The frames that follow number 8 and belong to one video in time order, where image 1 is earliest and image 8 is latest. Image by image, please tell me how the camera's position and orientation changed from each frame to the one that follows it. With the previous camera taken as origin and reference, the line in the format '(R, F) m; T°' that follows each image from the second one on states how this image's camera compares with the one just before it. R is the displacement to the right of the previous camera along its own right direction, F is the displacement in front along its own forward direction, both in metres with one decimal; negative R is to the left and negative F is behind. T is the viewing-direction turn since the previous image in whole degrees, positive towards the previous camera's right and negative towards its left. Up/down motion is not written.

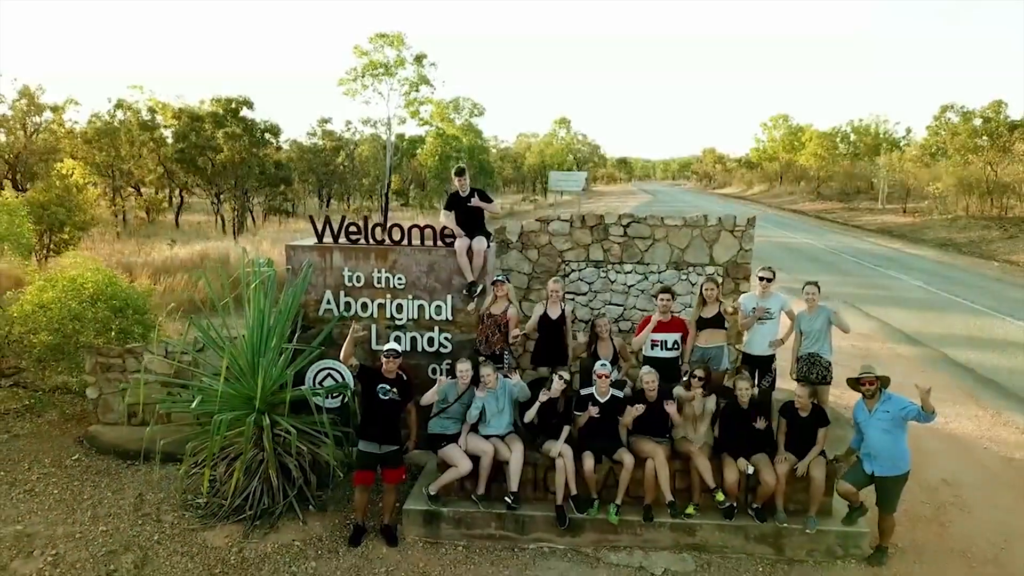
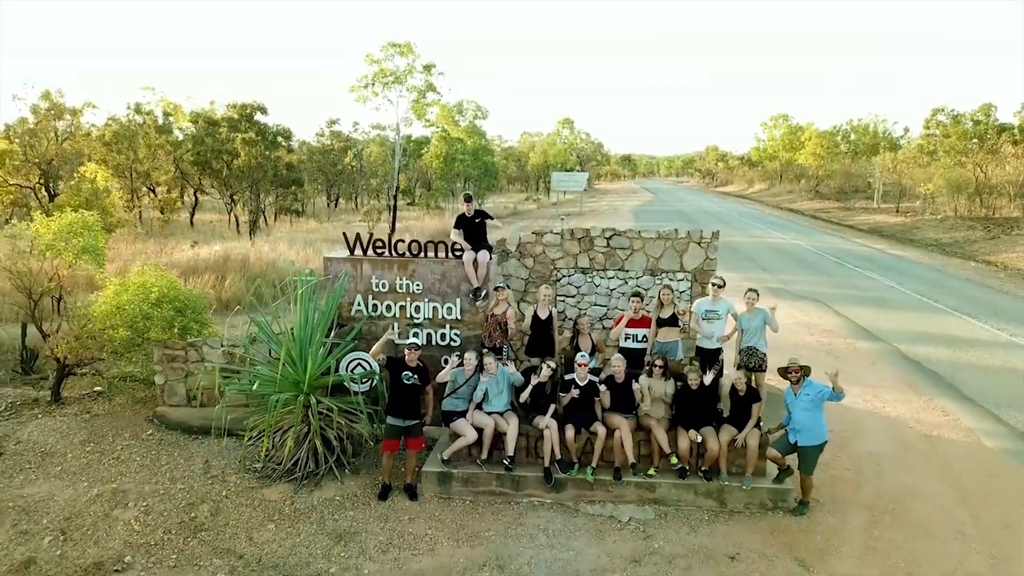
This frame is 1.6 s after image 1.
(+0.1, -1.1) m; 0°
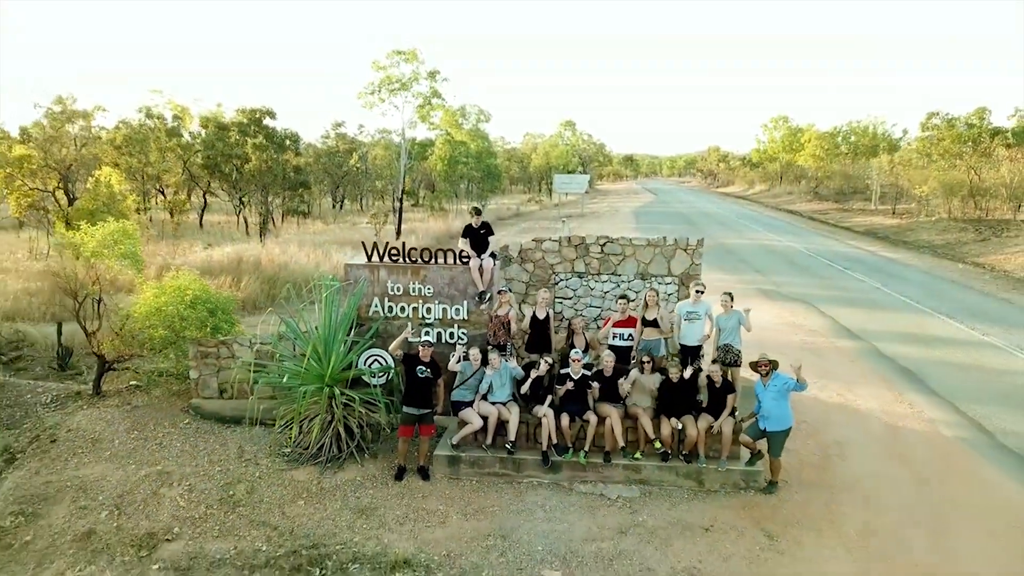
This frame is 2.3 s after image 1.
(0.0, -0.7) m; 0°
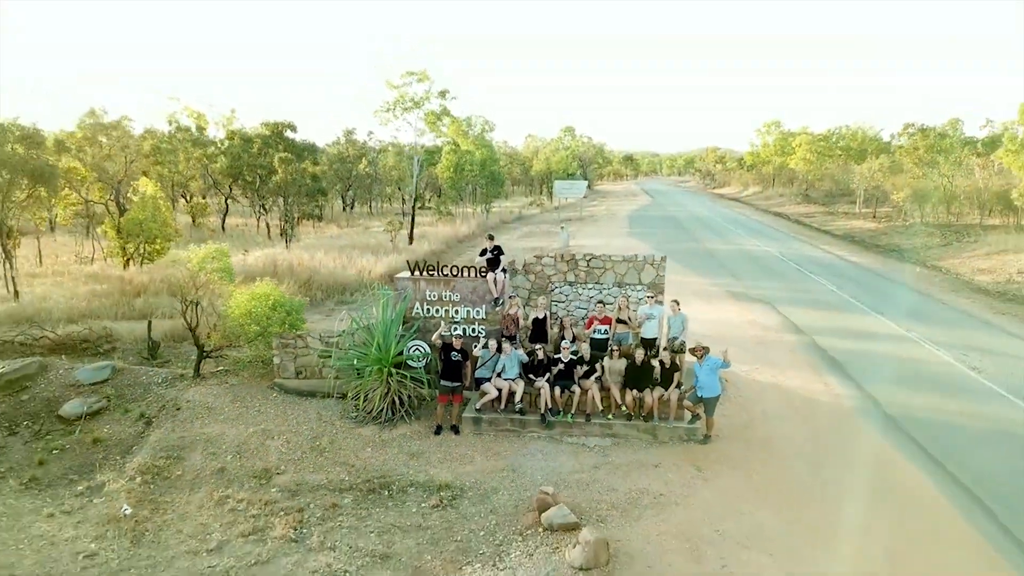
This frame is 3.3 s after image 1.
(-0.1, -2.4) m; 0°
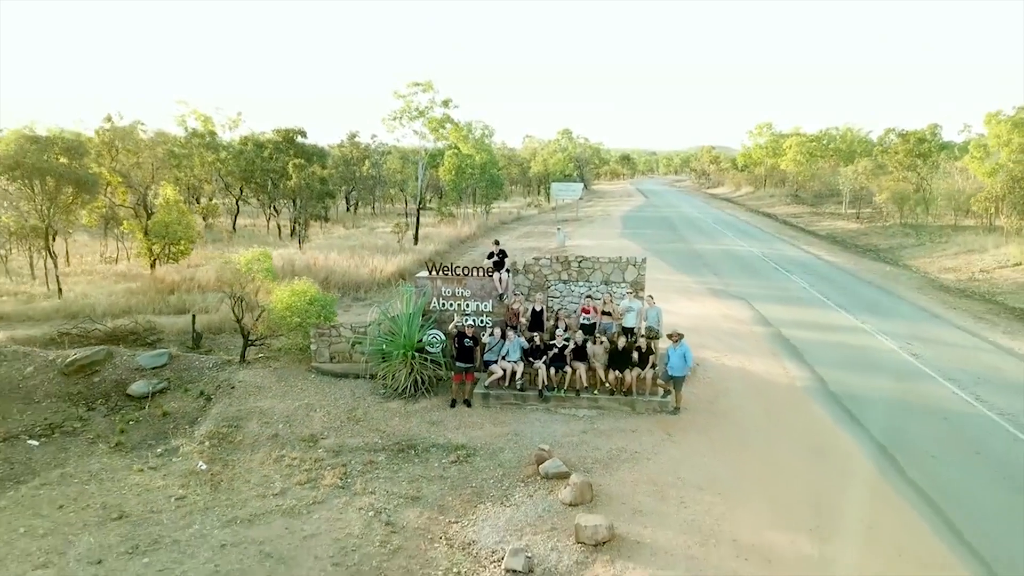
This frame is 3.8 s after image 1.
(-0.1, -1.8) m; 0°
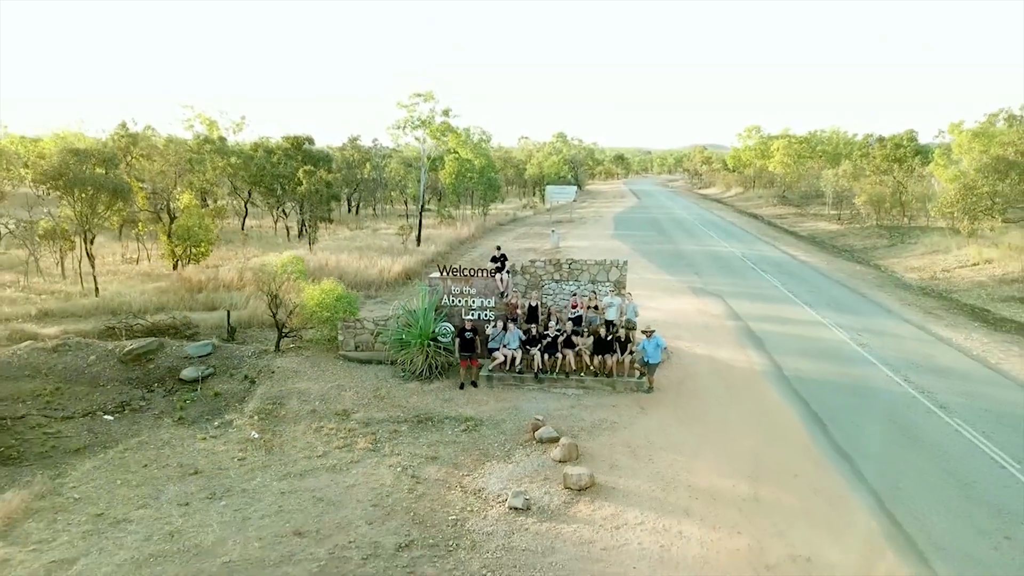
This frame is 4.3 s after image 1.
(-0.1, -1.9) m; 0°
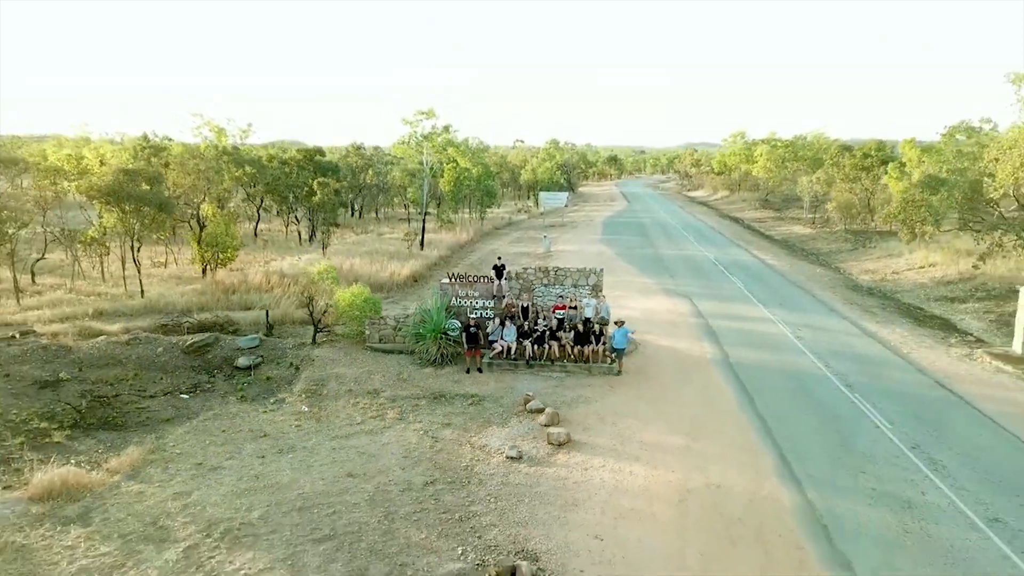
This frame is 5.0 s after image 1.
(0.0, -3.0) m; 0°
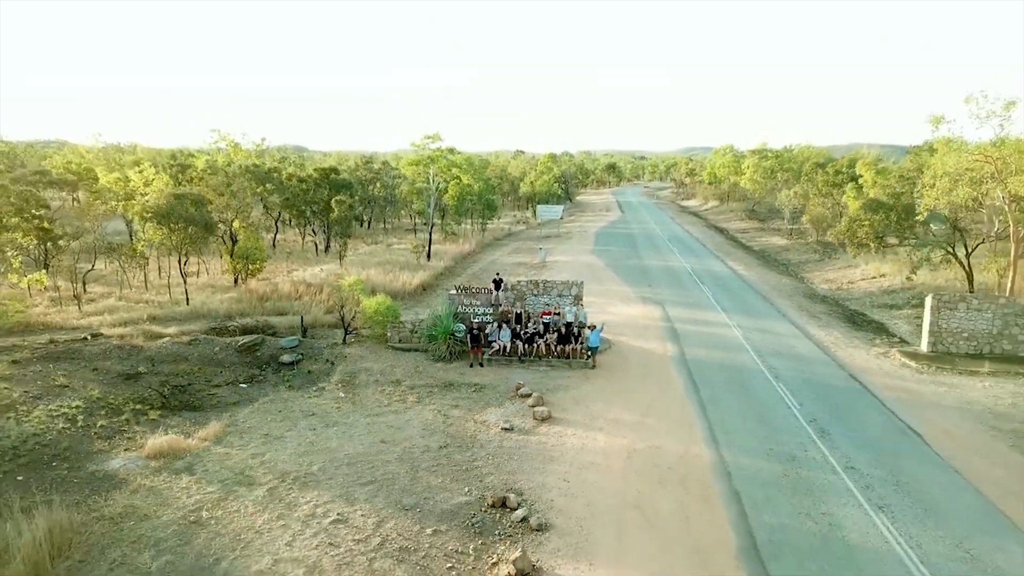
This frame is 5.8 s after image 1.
(+0.1, -3.7) m; 0°
